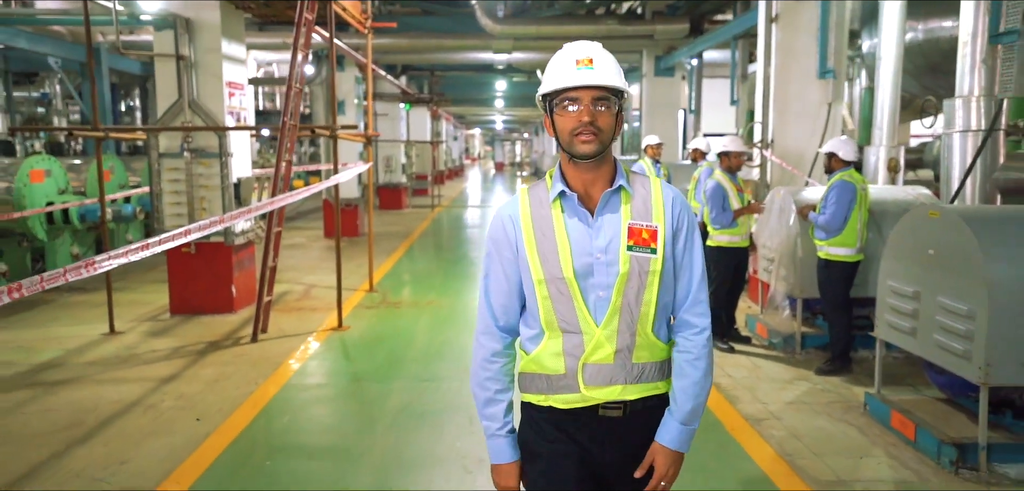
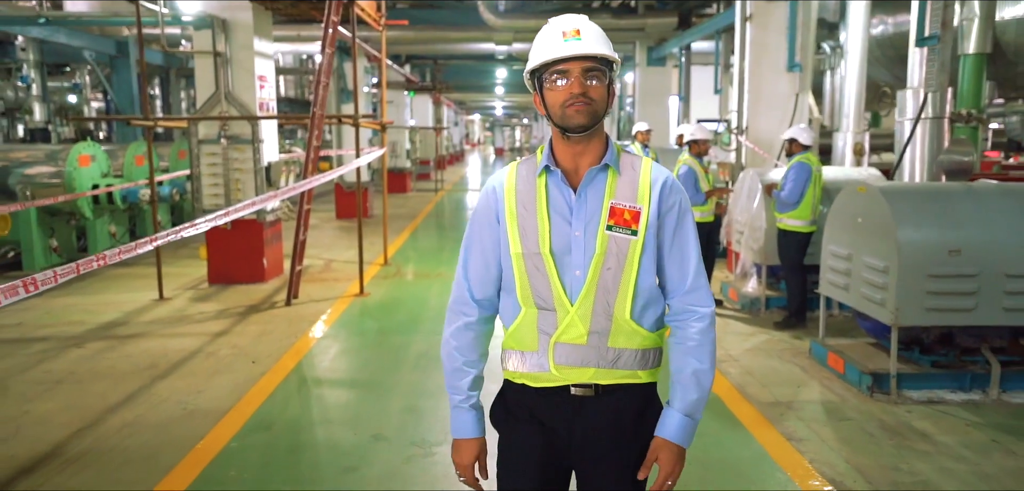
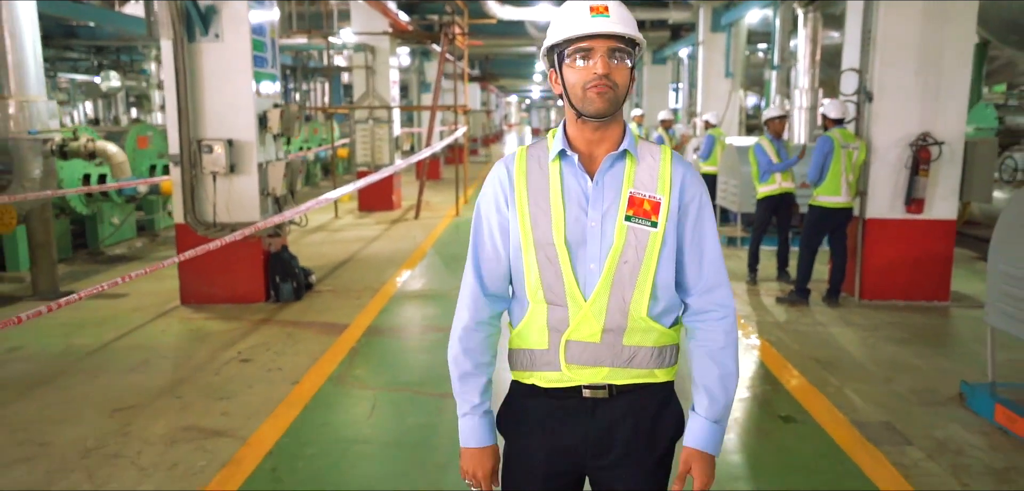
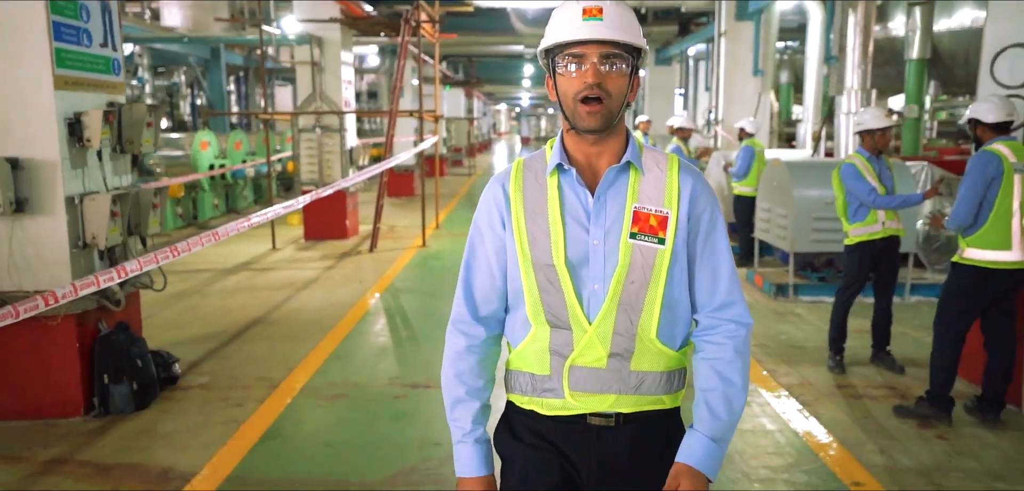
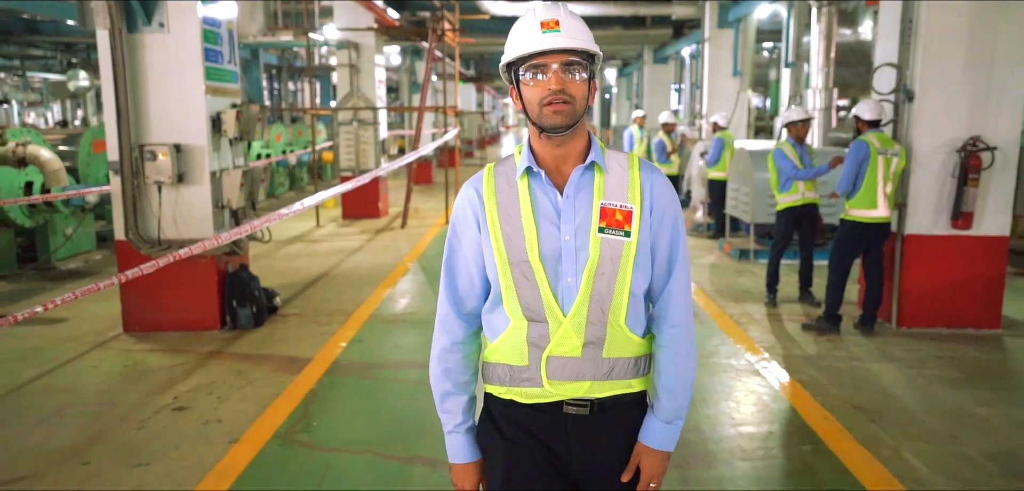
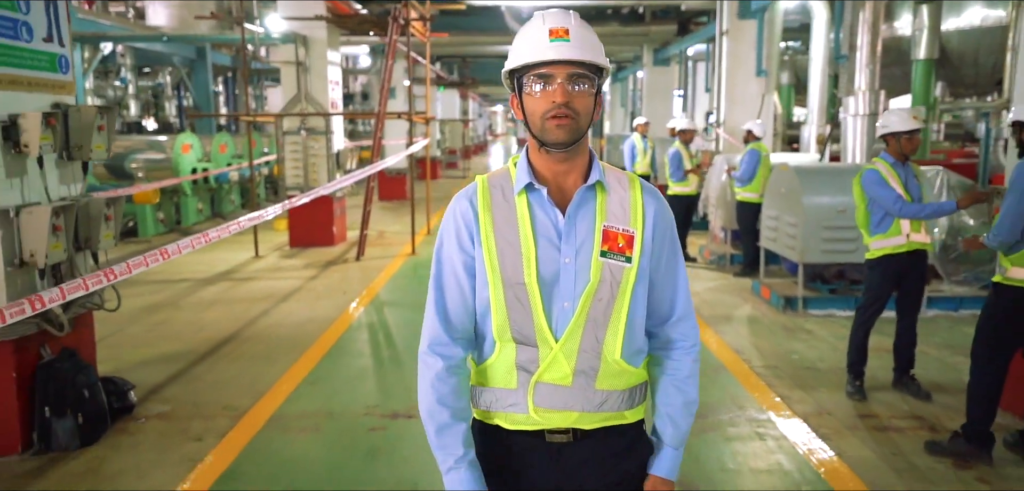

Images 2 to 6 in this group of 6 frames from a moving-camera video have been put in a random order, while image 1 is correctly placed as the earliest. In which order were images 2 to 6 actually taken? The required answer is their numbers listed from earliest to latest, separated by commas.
2, 6, 4, 5, 3
